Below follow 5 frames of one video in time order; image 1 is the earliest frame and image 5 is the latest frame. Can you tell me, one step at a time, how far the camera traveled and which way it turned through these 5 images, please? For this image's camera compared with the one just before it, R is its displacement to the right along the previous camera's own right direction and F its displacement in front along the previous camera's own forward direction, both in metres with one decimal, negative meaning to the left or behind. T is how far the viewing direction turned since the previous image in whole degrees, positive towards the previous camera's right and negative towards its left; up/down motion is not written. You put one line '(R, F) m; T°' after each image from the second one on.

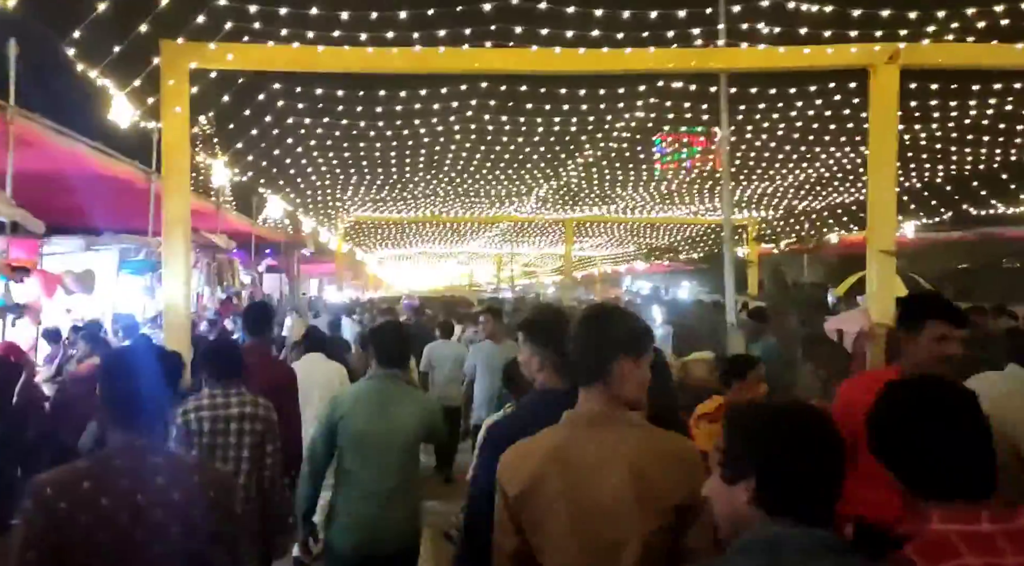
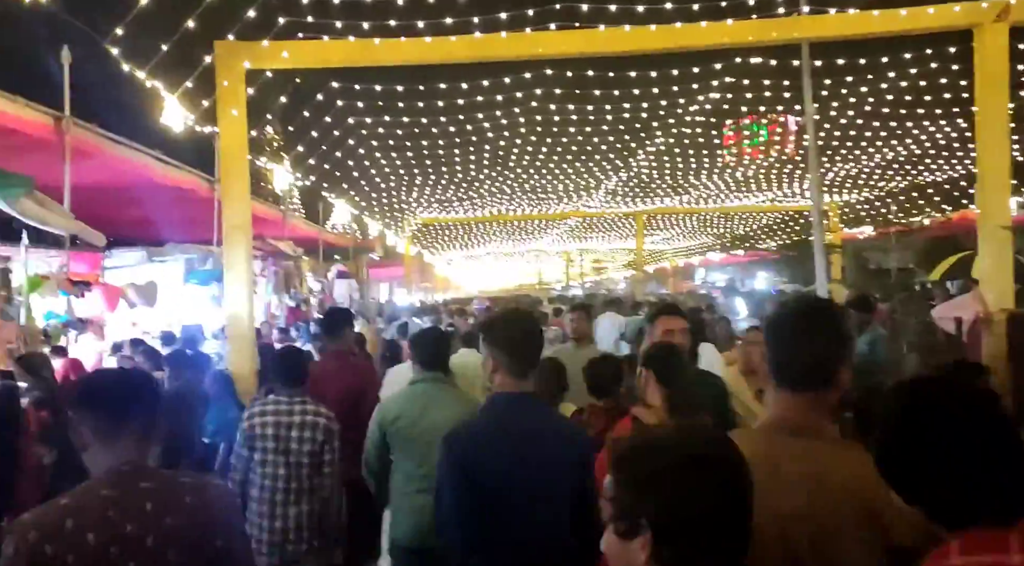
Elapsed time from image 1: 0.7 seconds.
(0.0, +0.4) m; -5°
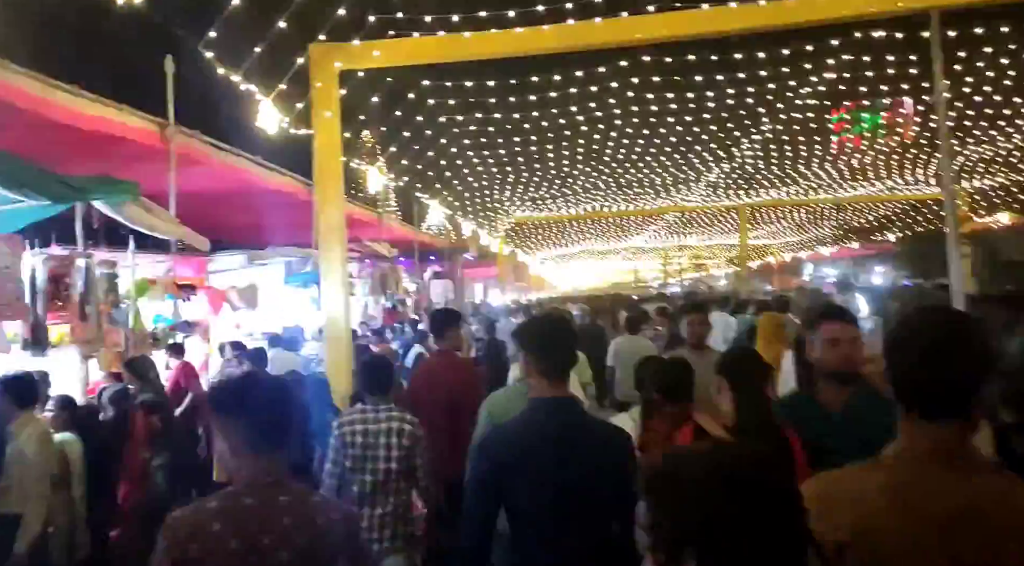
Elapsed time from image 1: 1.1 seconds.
(0.0, +0.2) m; -7°
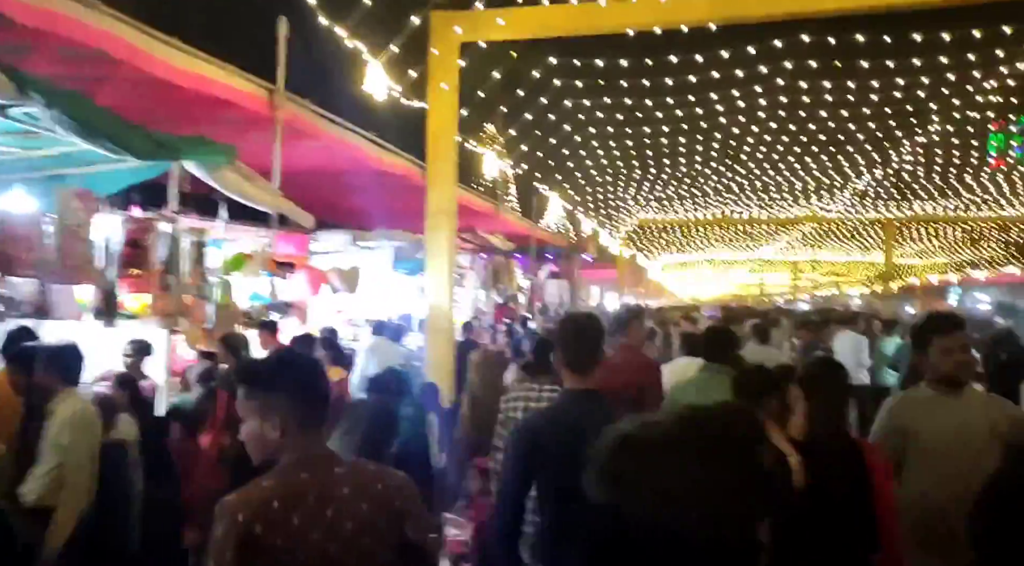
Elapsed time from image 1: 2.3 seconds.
(0.0, +0.6) m; -9°
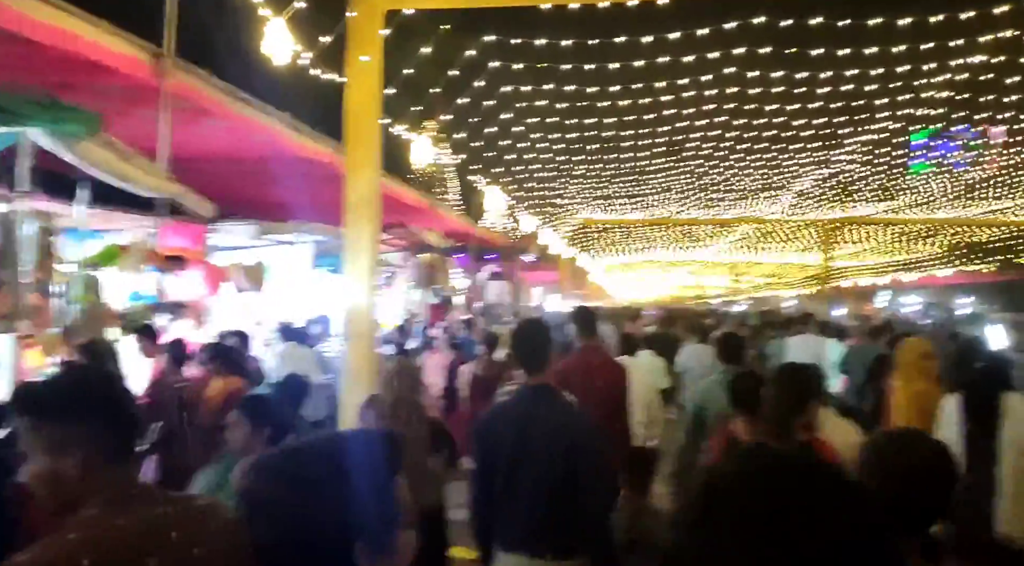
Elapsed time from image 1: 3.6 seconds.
(+0.1, +0.6) m; +4°
